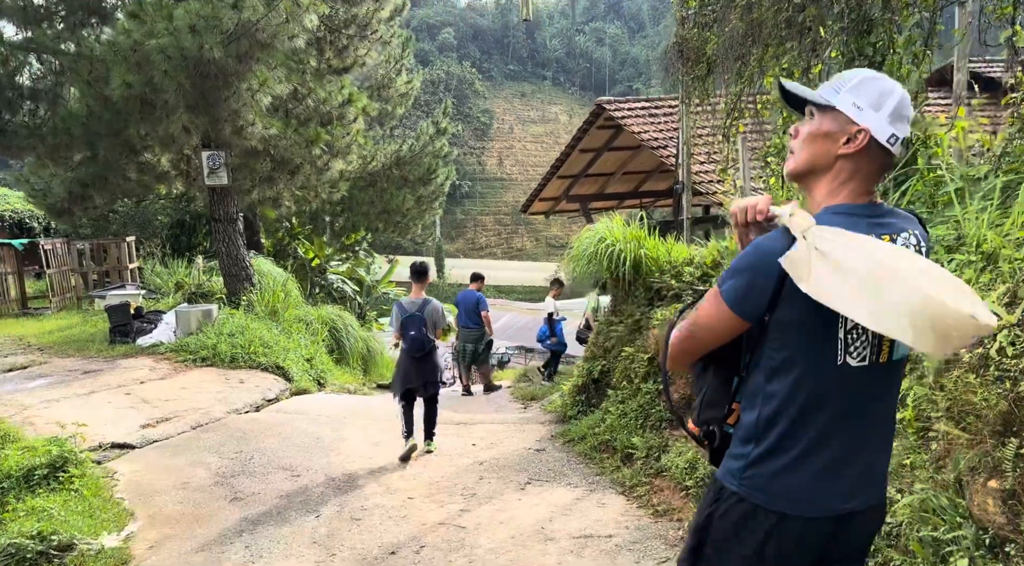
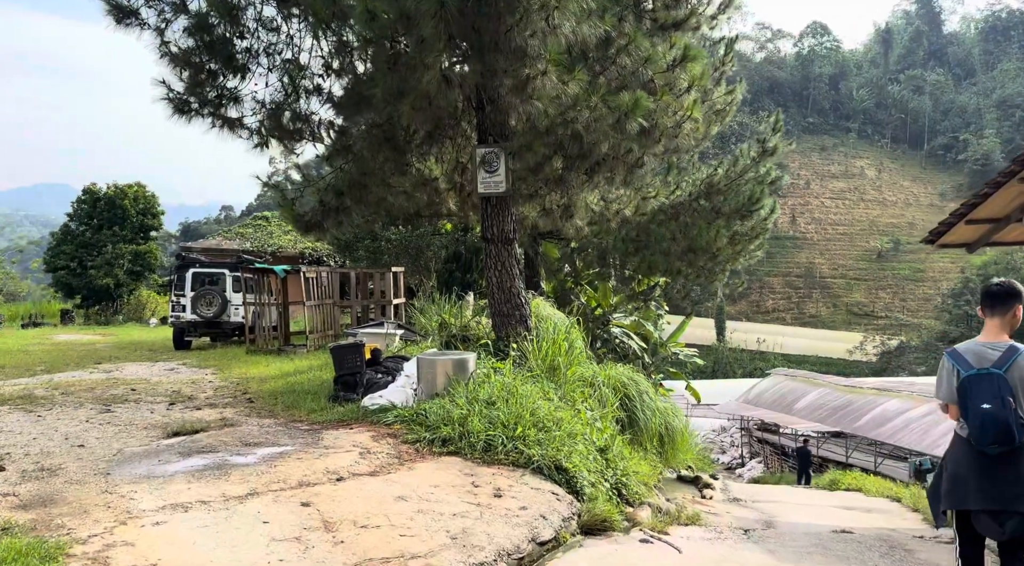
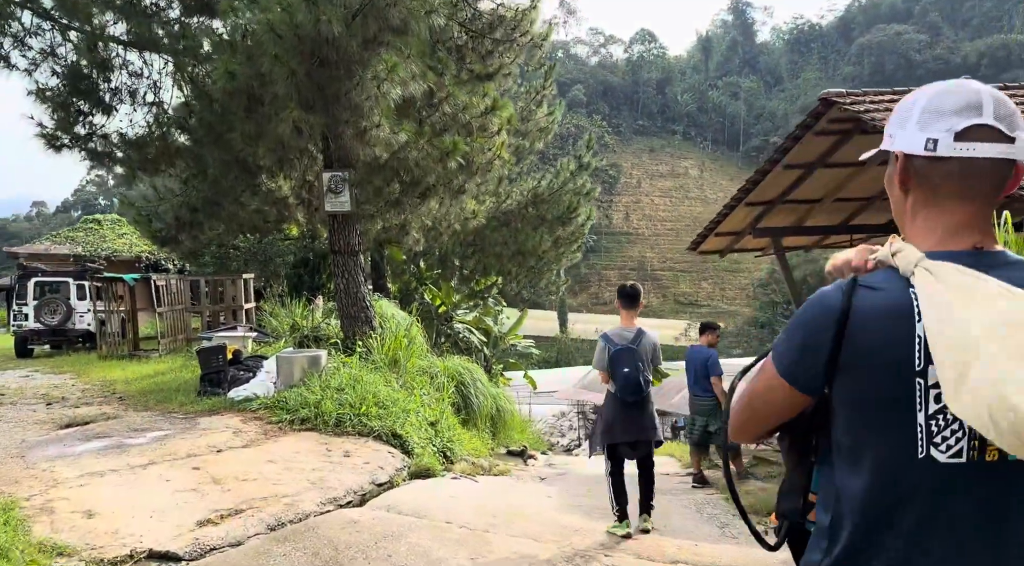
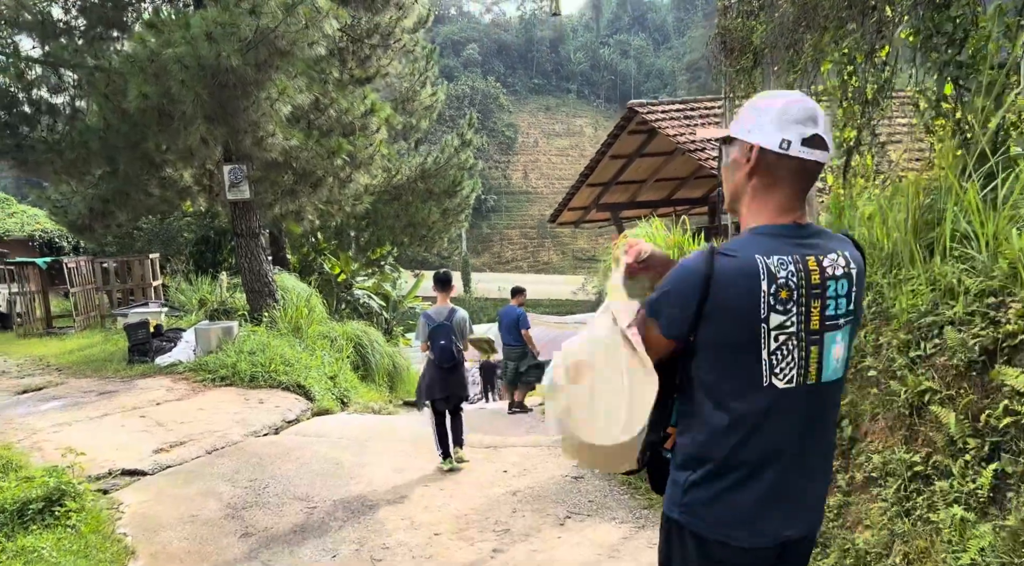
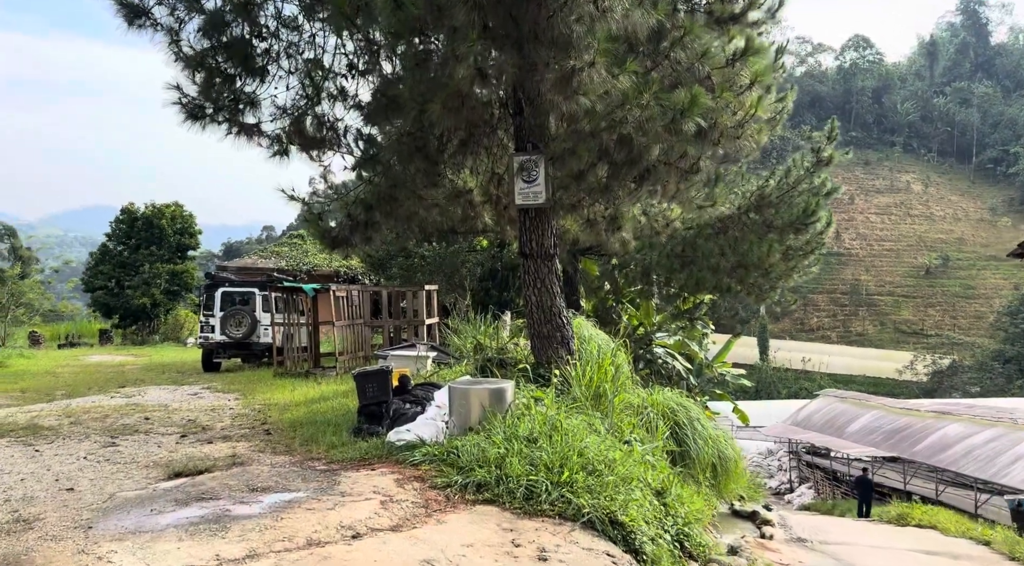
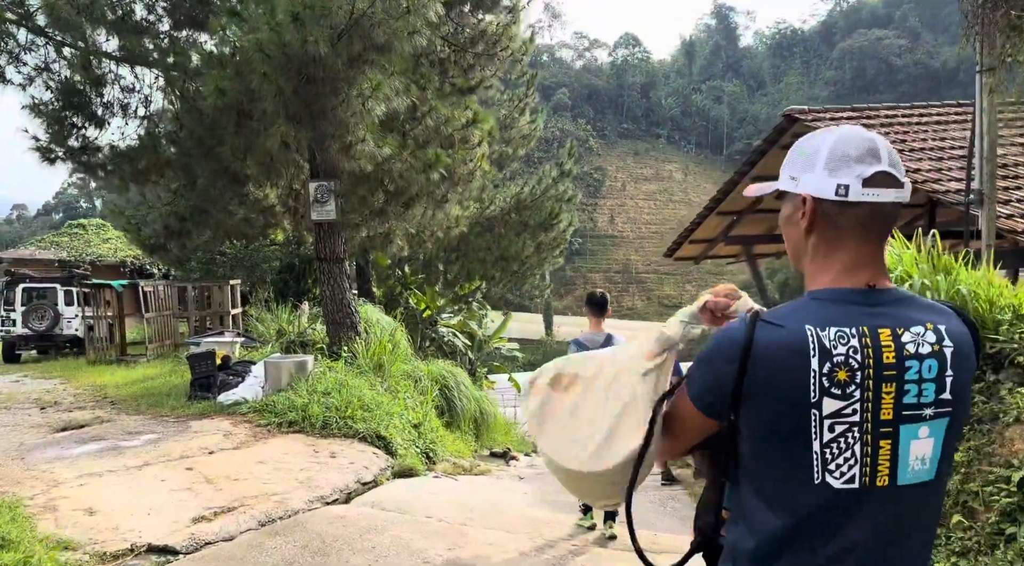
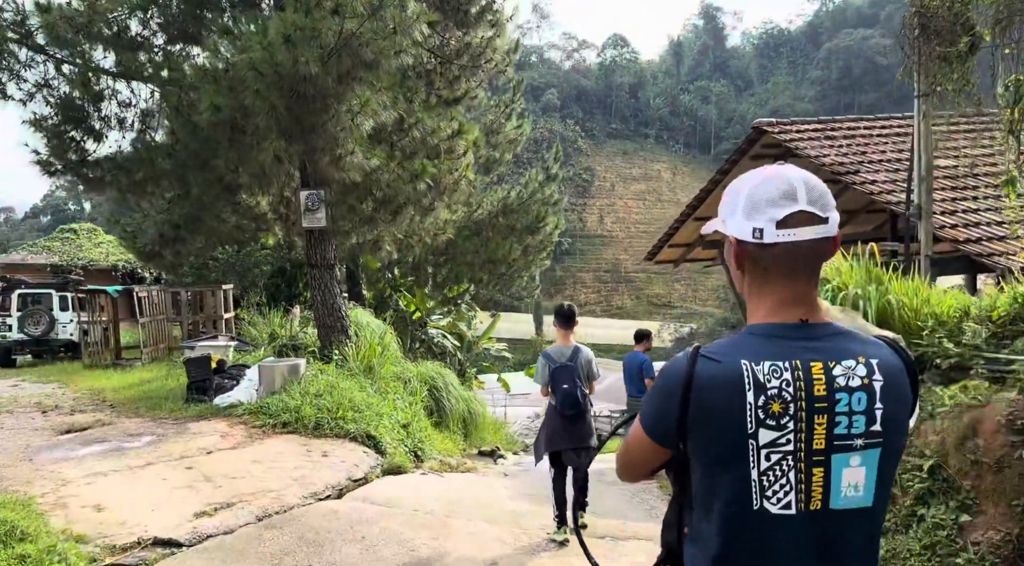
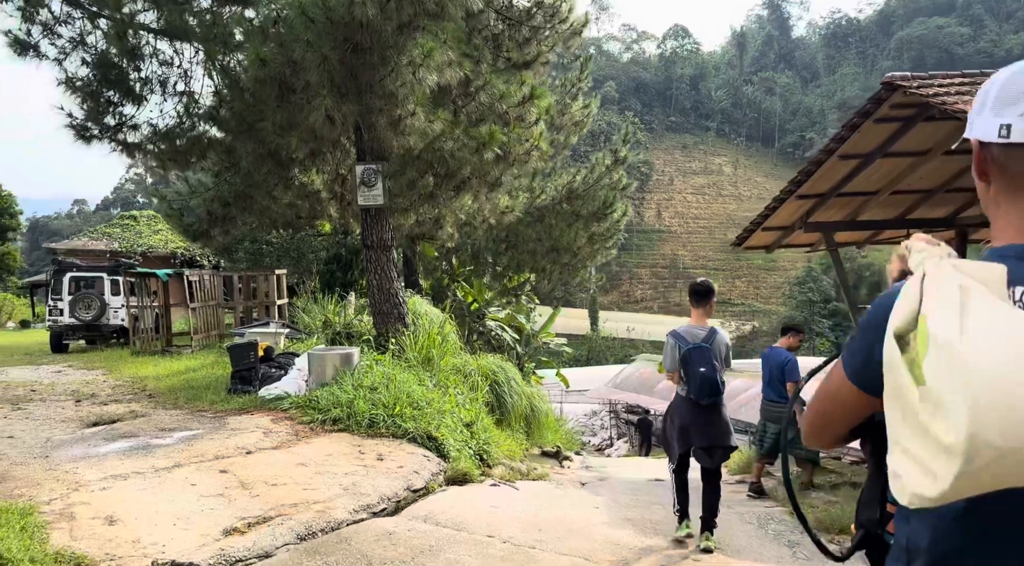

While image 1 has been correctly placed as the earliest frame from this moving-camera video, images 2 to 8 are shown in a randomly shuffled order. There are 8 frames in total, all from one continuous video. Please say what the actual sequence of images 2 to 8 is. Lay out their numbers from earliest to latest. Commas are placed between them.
4, 7, 6, 3, 8, 2, 5
